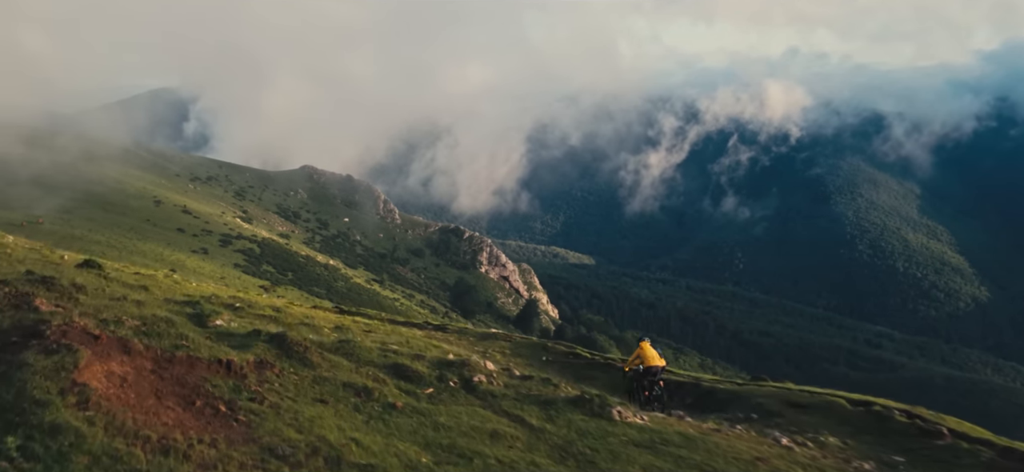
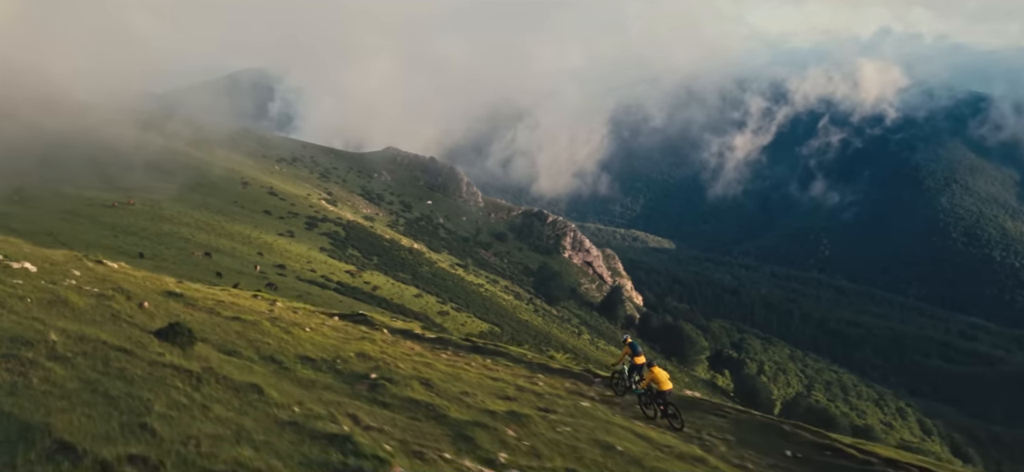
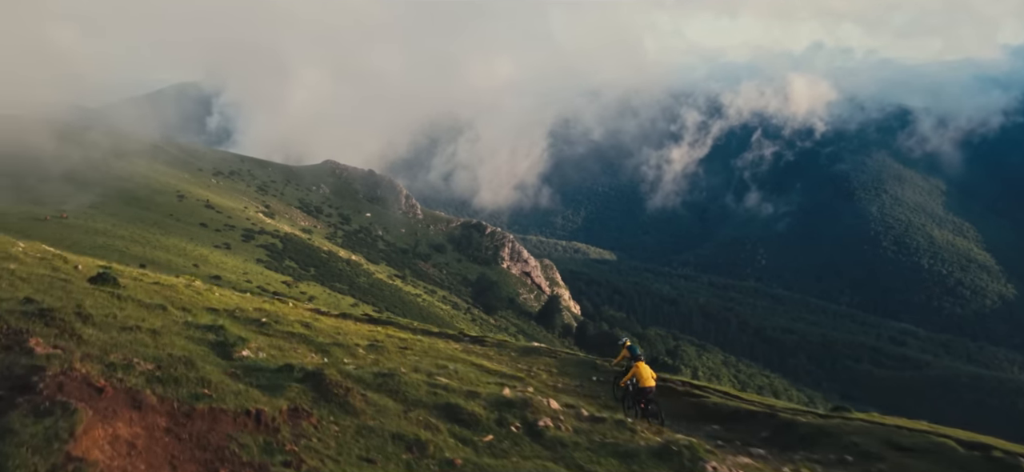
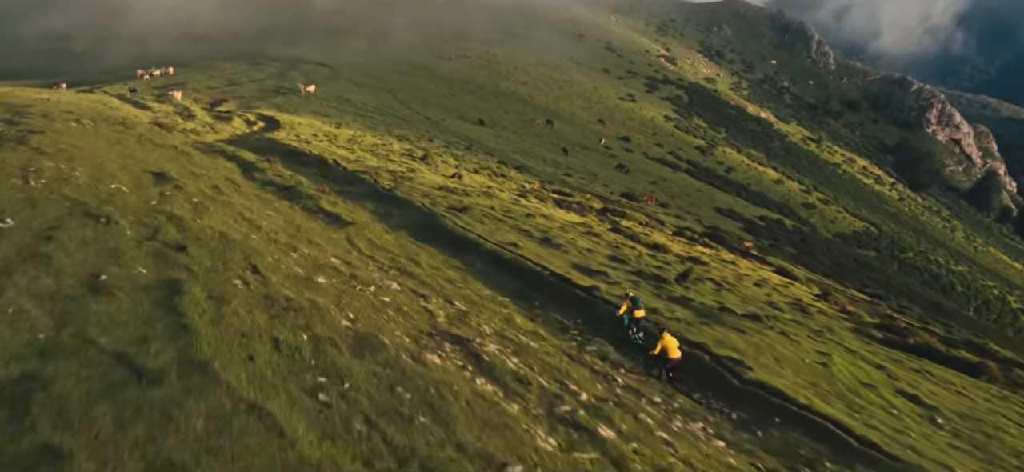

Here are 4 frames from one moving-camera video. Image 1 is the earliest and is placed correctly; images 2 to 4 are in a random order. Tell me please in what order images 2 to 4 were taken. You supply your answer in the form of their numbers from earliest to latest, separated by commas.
3, 2, 4
